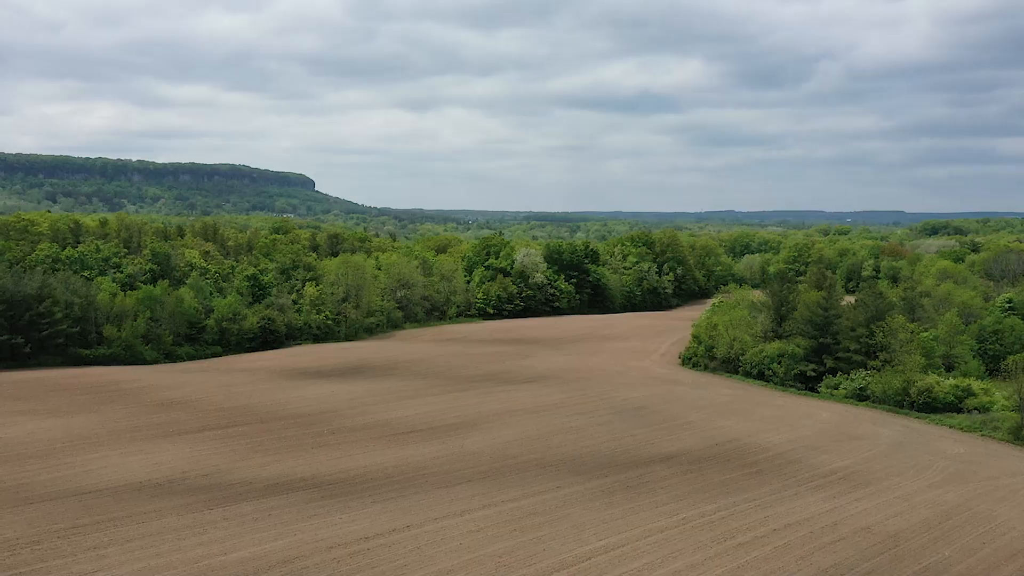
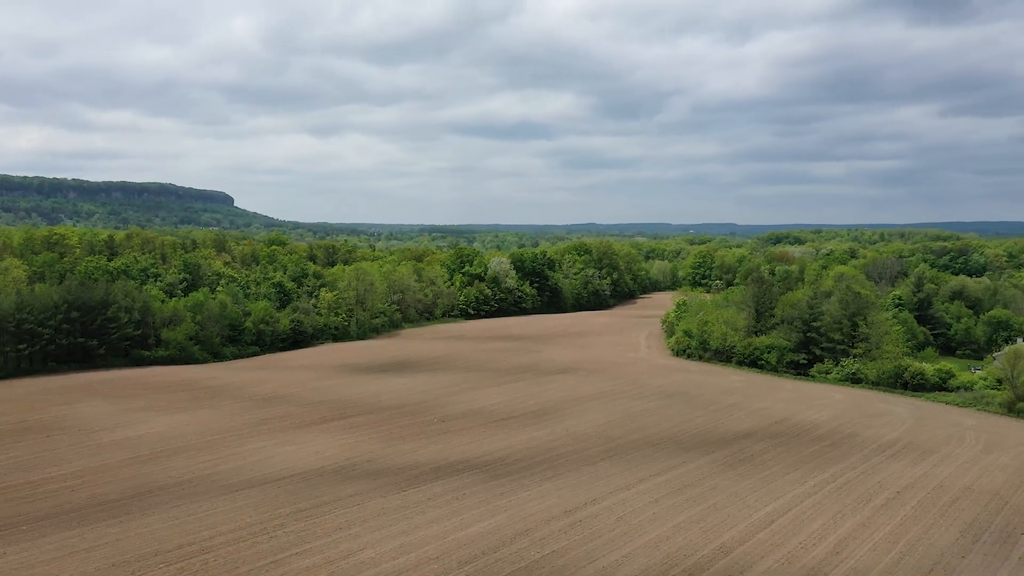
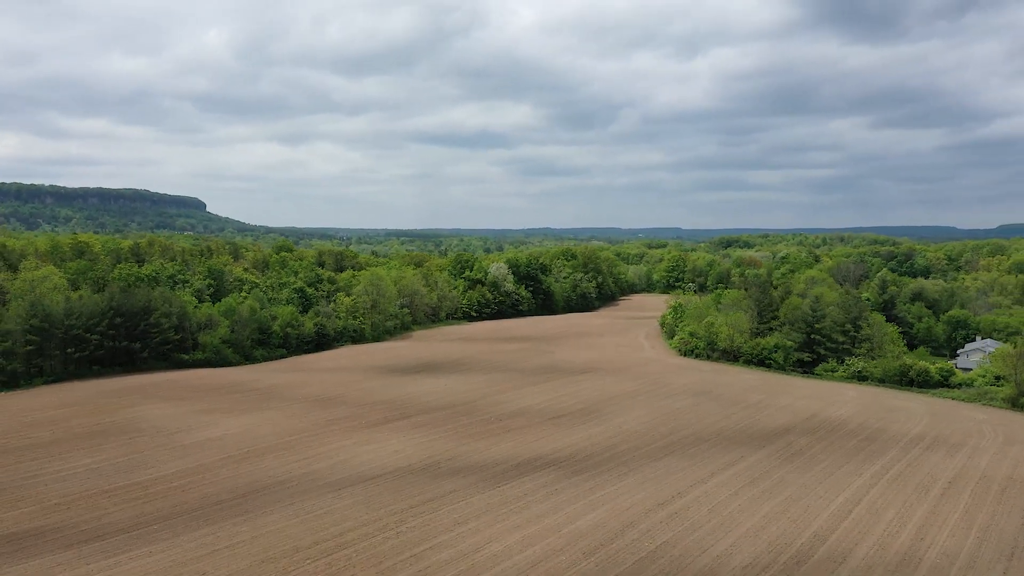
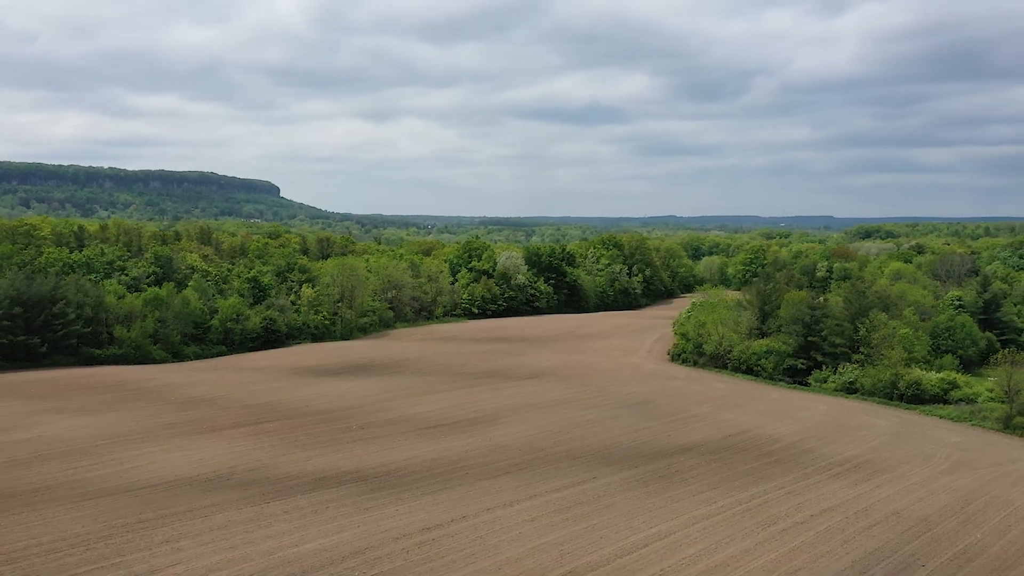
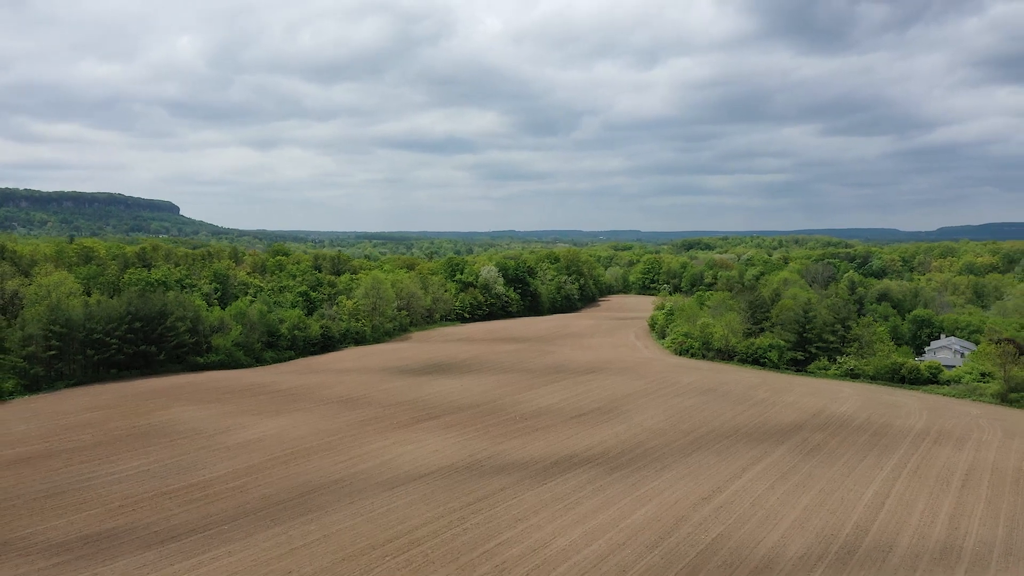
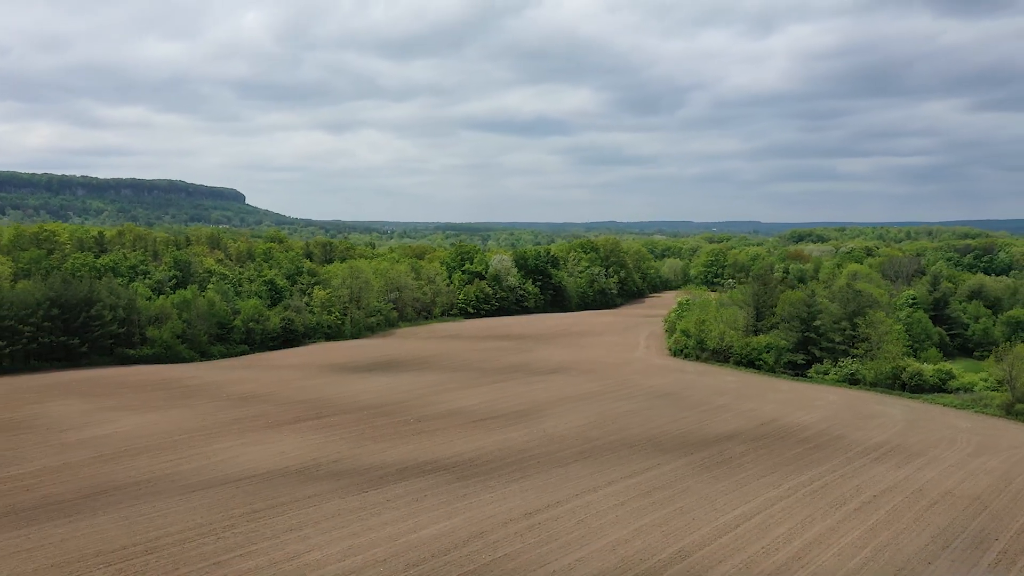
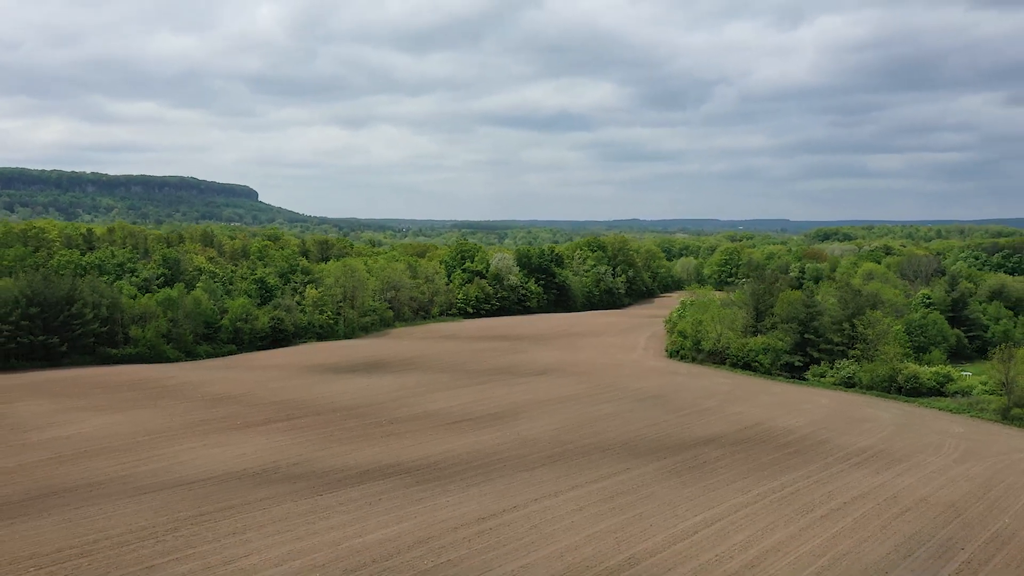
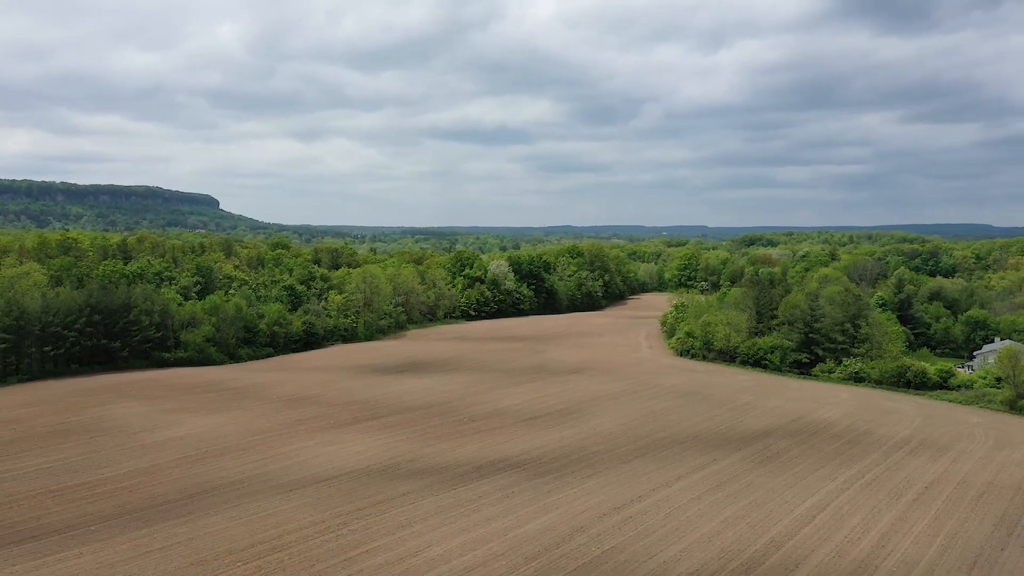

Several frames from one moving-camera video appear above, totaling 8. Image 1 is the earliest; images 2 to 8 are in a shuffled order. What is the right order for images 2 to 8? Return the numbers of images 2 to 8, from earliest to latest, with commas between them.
4, 7, 6, 2, 8, 3, 5
